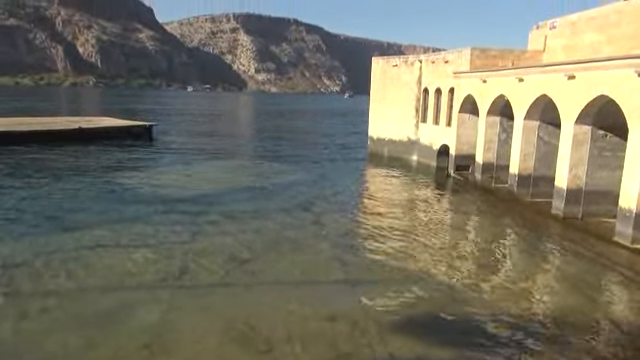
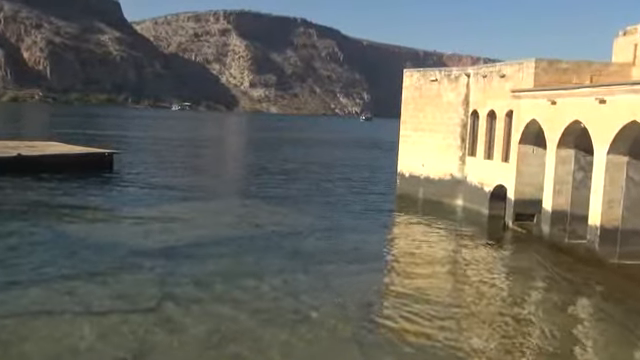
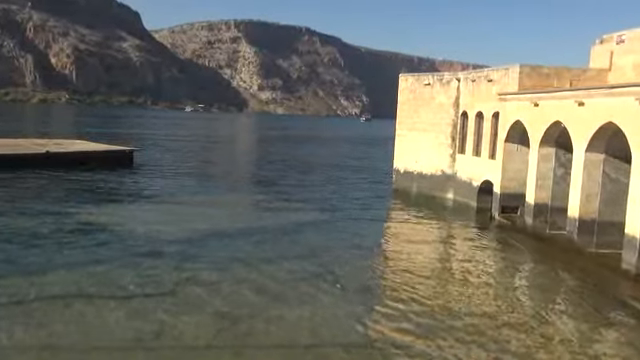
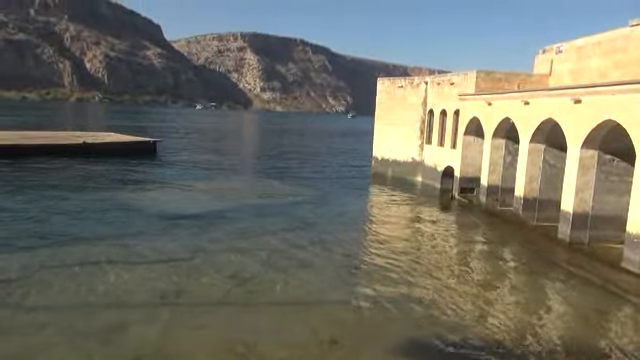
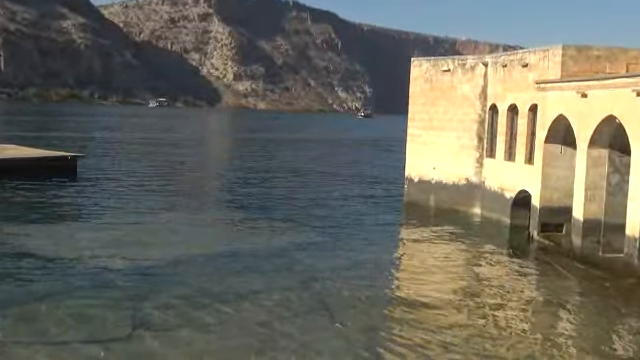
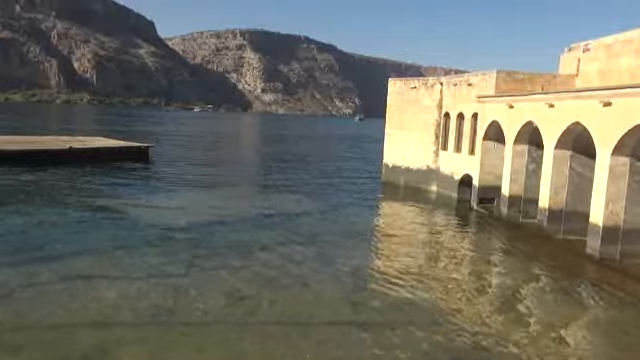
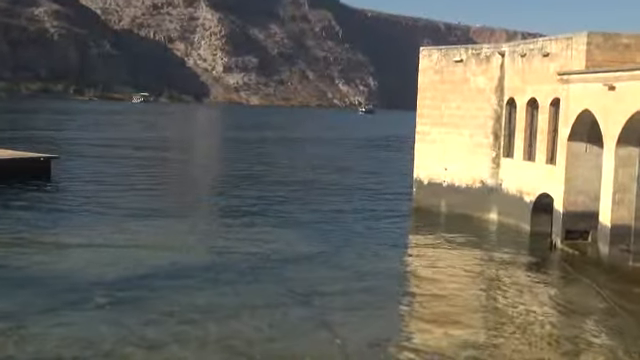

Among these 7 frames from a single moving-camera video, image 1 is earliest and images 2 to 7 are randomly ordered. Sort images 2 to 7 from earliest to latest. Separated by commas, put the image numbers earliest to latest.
4, 6, 3, 2, 5, 7
